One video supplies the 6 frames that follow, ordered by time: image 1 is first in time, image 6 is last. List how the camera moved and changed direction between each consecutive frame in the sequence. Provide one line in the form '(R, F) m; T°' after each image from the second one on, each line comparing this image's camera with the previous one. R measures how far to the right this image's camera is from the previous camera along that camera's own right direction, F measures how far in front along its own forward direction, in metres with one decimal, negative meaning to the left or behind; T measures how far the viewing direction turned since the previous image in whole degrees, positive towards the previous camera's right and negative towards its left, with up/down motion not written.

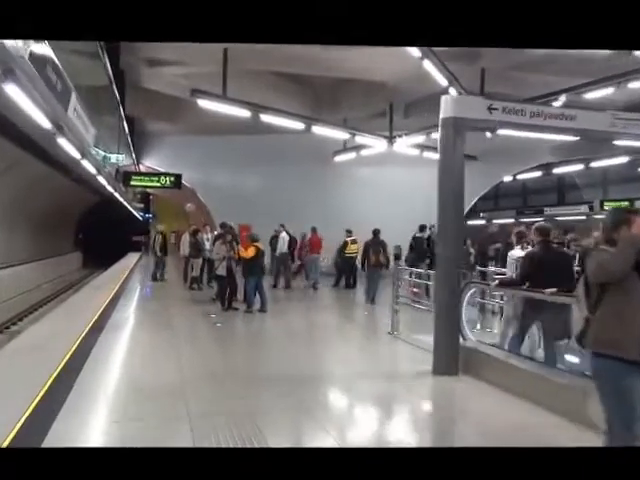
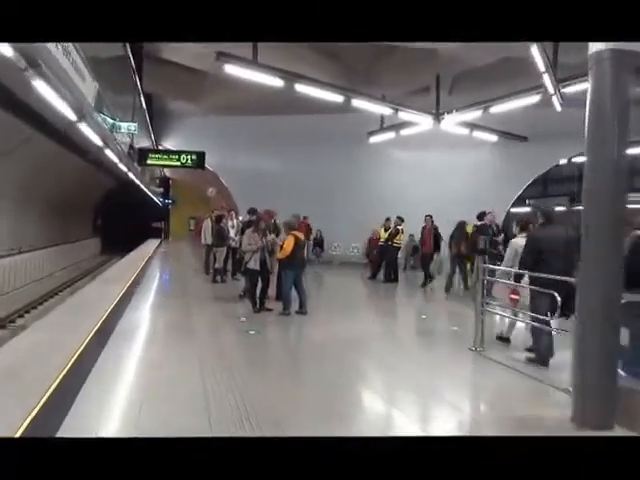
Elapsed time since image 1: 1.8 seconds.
(-0.2, +0.7) m; -2°
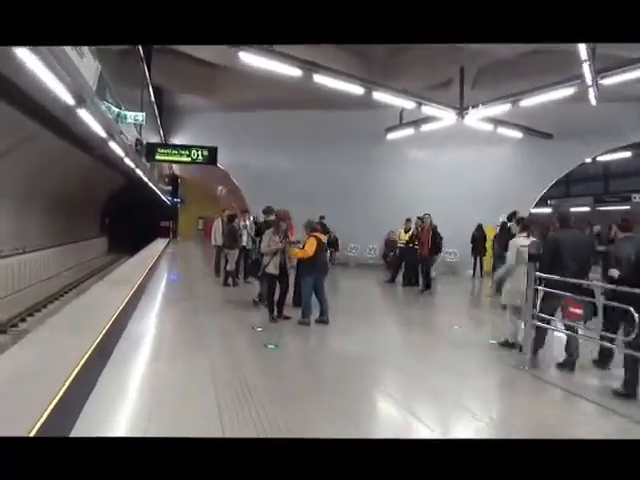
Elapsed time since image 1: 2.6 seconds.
(-0.1, +0.3) m; -1°
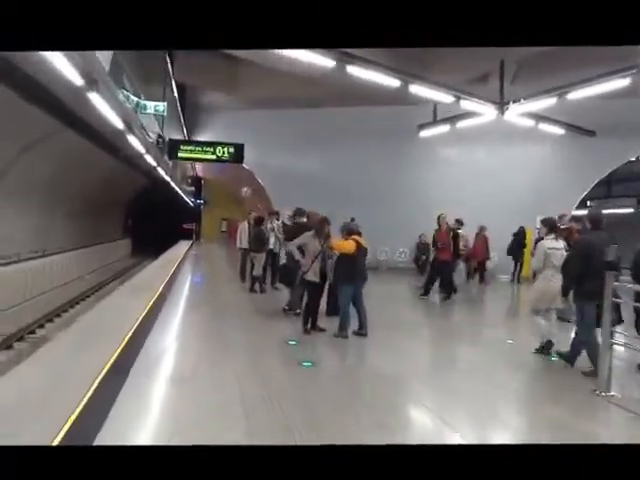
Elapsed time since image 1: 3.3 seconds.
(-0.1, +0.3) m; -2°
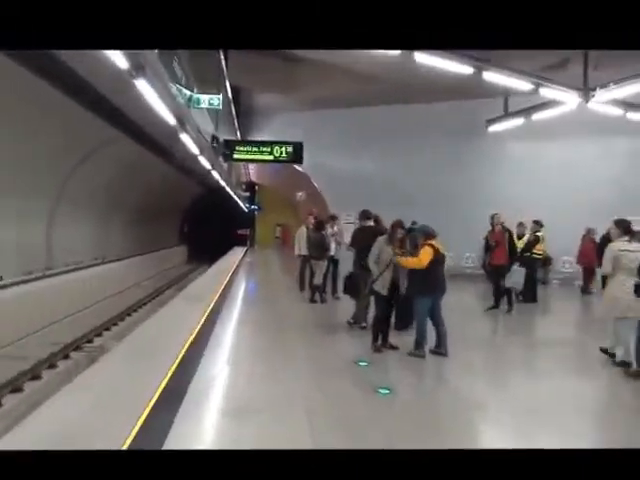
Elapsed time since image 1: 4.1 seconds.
(-0.1, +0.3) m; -5°
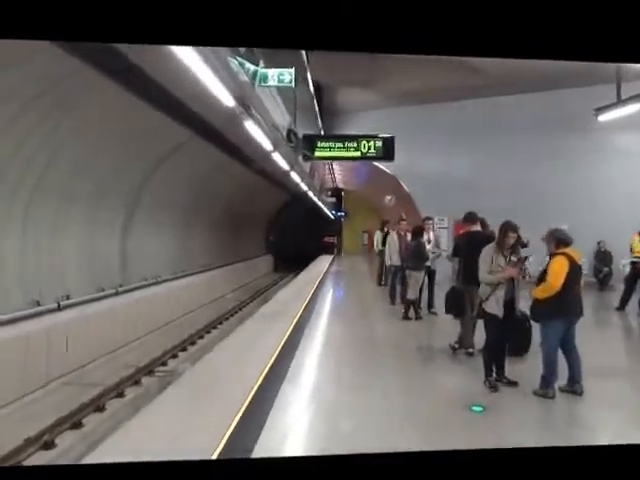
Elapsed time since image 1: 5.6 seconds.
(0.0, +0.5) m; -9°
